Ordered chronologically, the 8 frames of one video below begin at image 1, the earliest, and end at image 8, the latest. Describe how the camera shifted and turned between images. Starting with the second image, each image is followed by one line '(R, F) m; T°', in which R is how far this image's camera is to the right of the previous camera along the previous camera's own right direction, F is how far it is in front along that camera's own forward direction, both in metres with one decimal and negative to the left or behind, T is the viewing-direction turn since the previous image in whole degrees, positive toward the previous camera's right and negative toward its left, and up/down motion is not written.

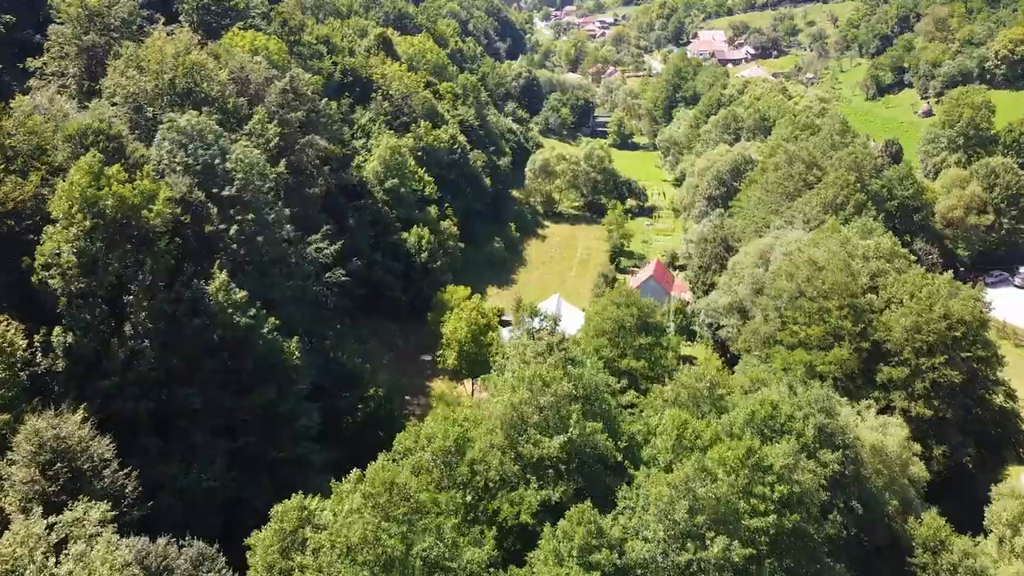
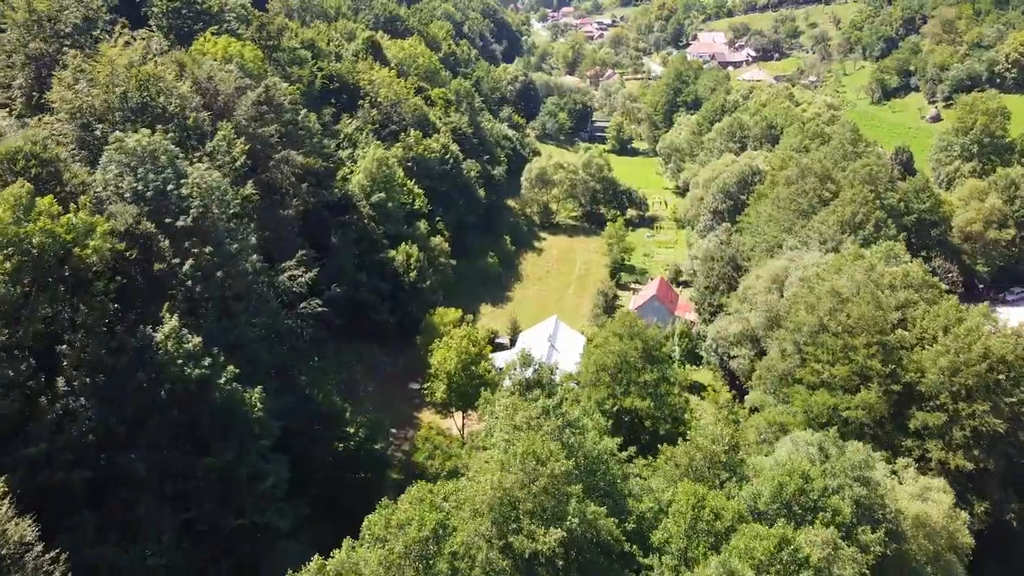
(+0.2, +3.2) m; 0°
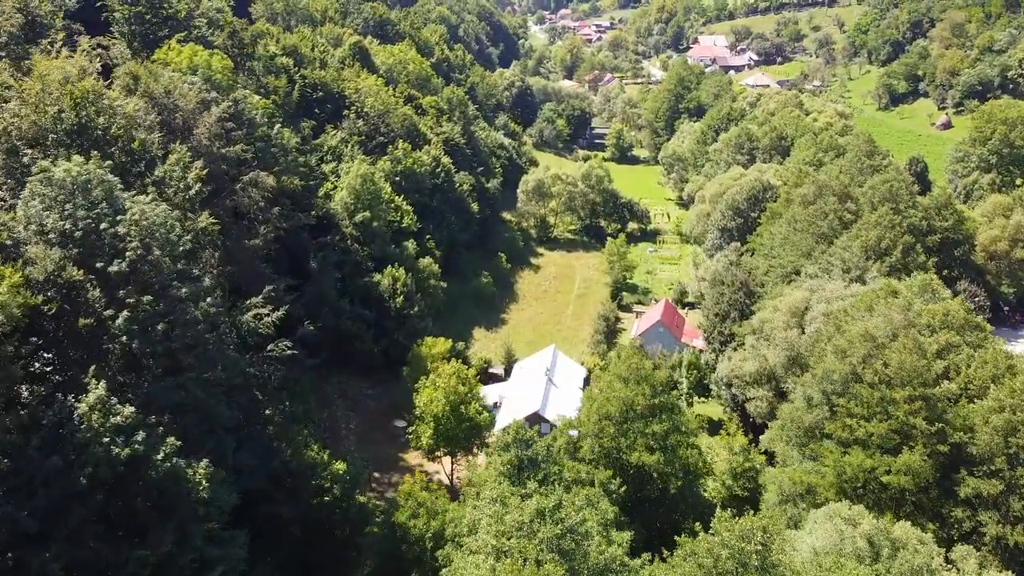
(+0.2, +3.6) m; 0°
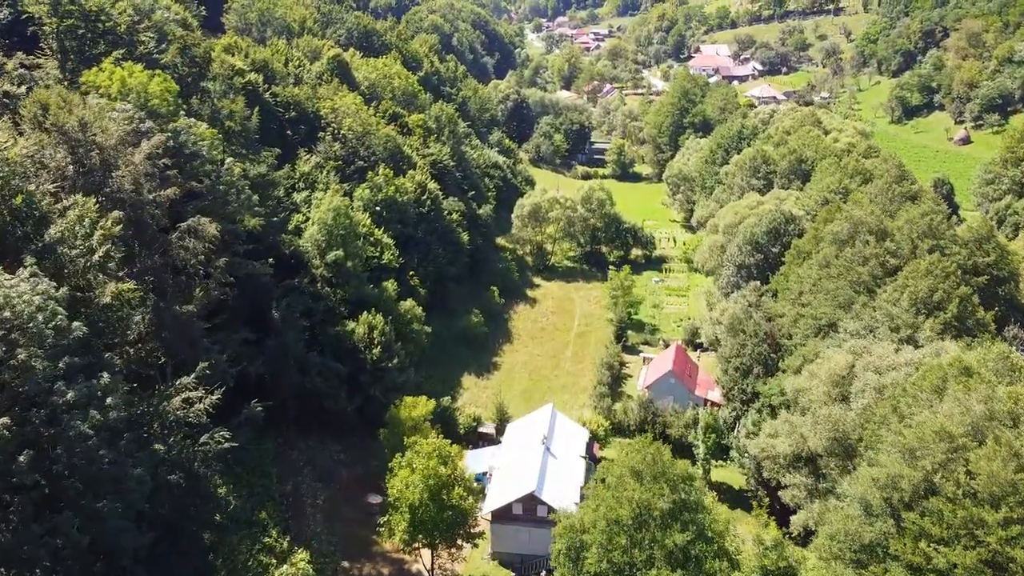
(+0.3, +5.5) m; 0°
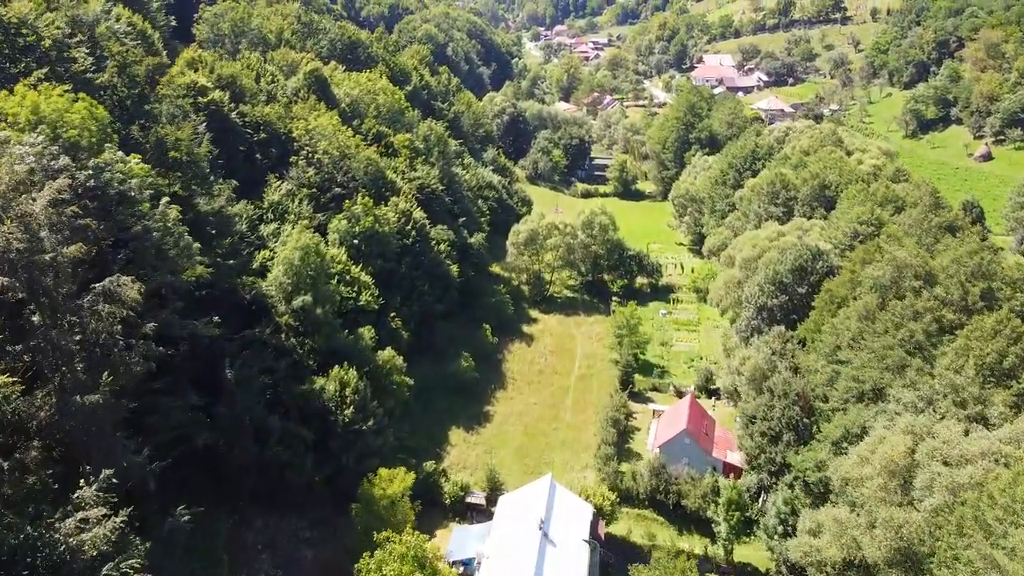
(+0.3, +5.2) m; 0°
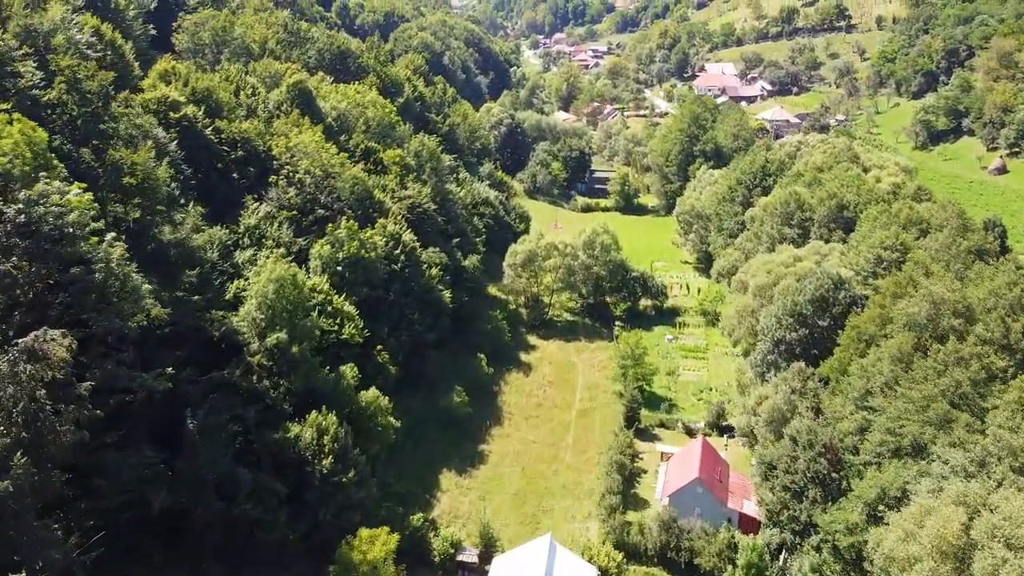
(+0.1, +3.3) m; 0°
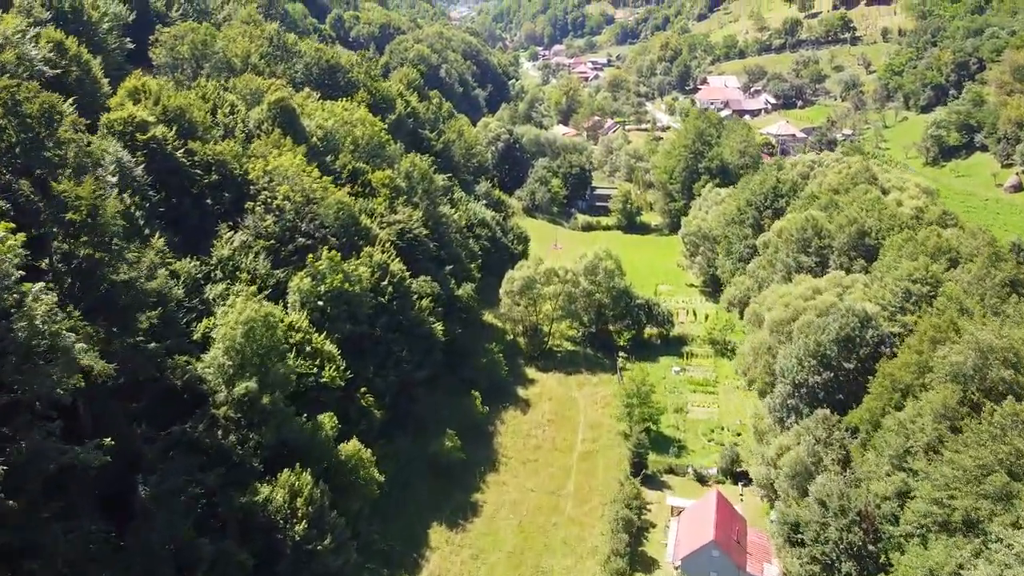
(+0.1, +3.3) m; 0°
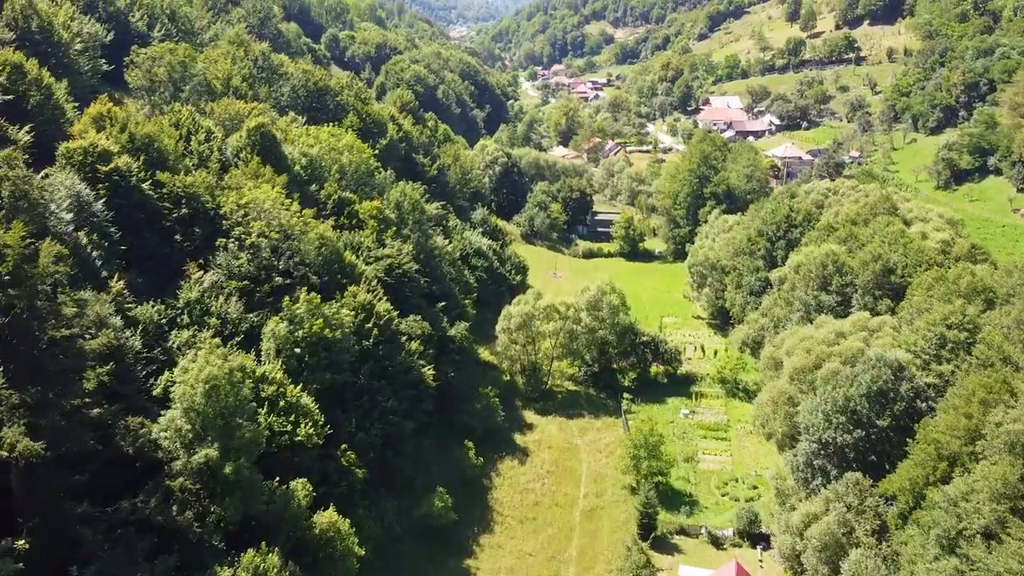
(+0.1, +3.3) m; 0°
